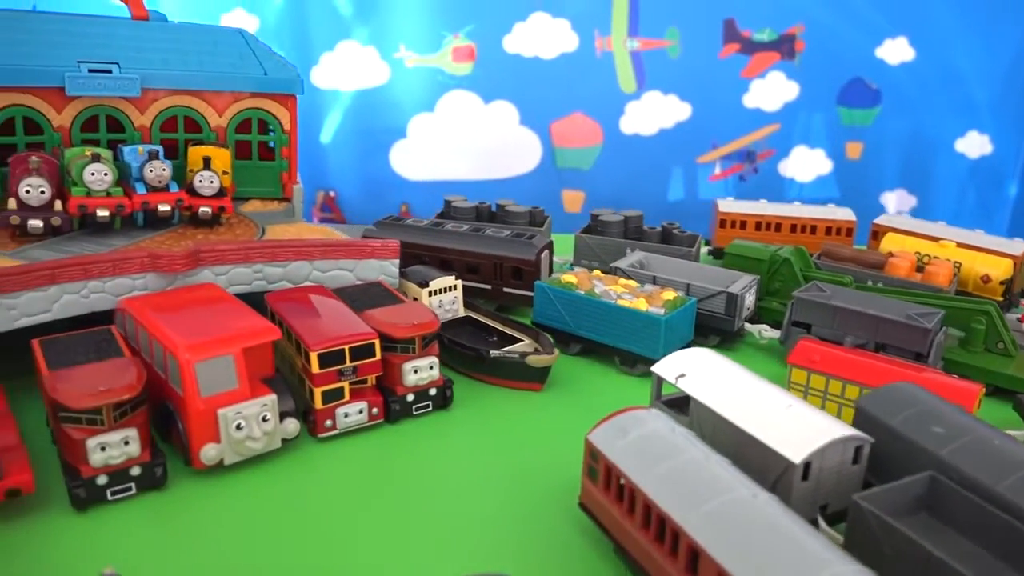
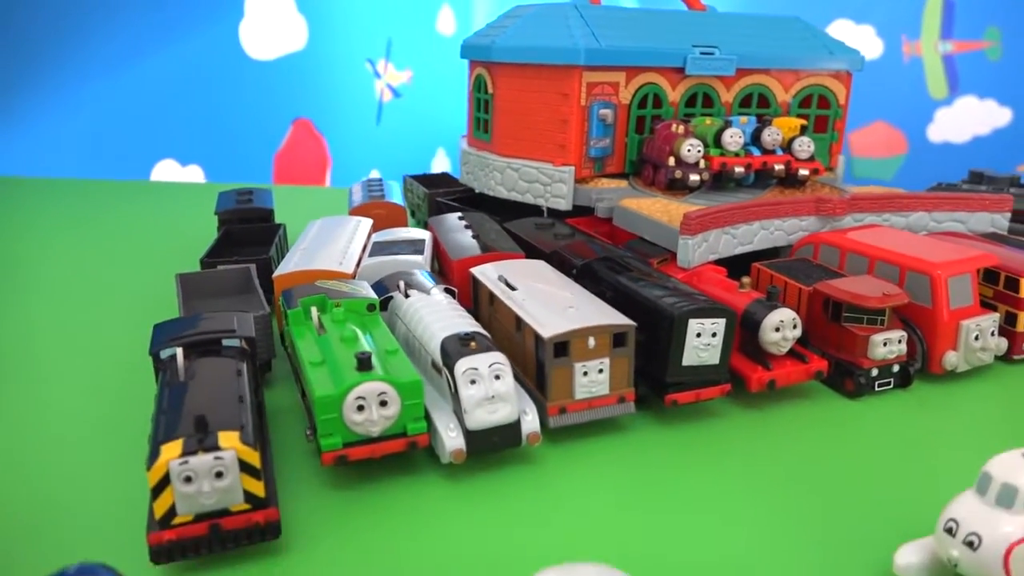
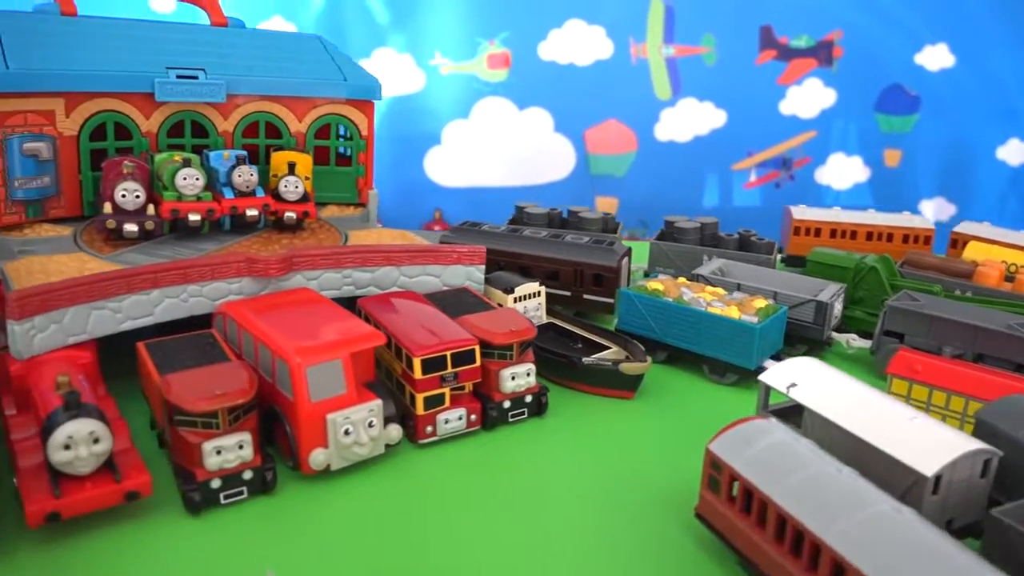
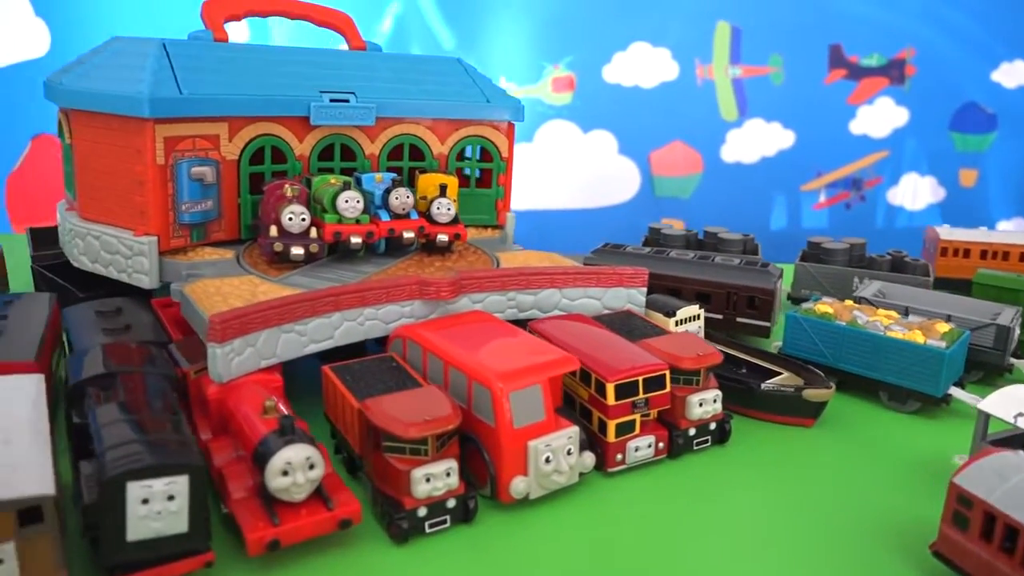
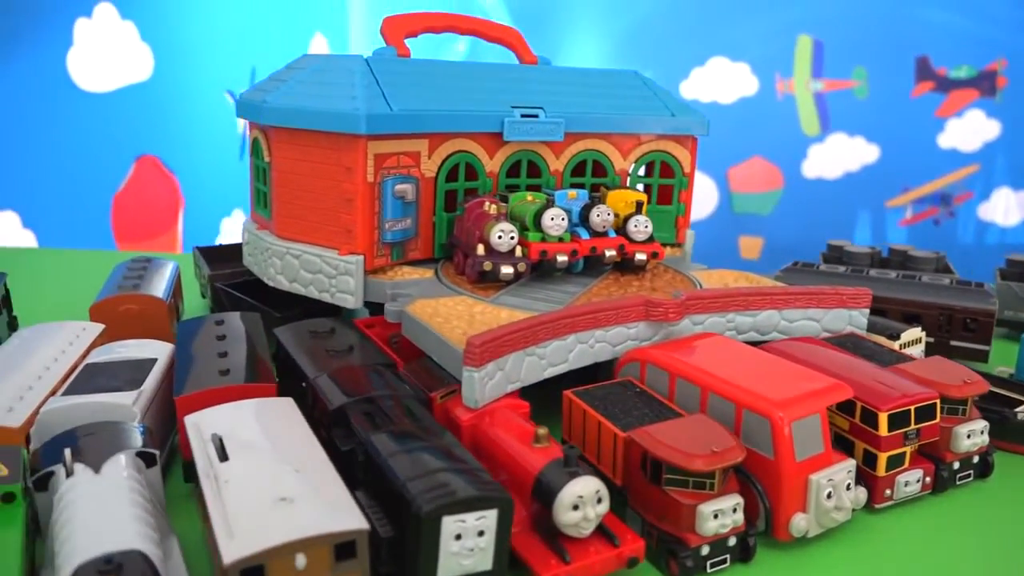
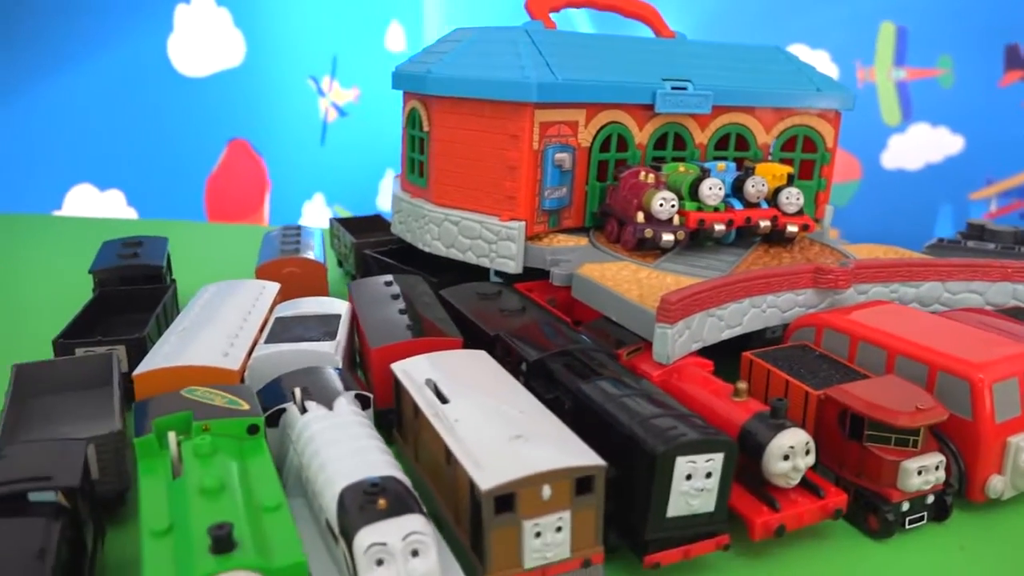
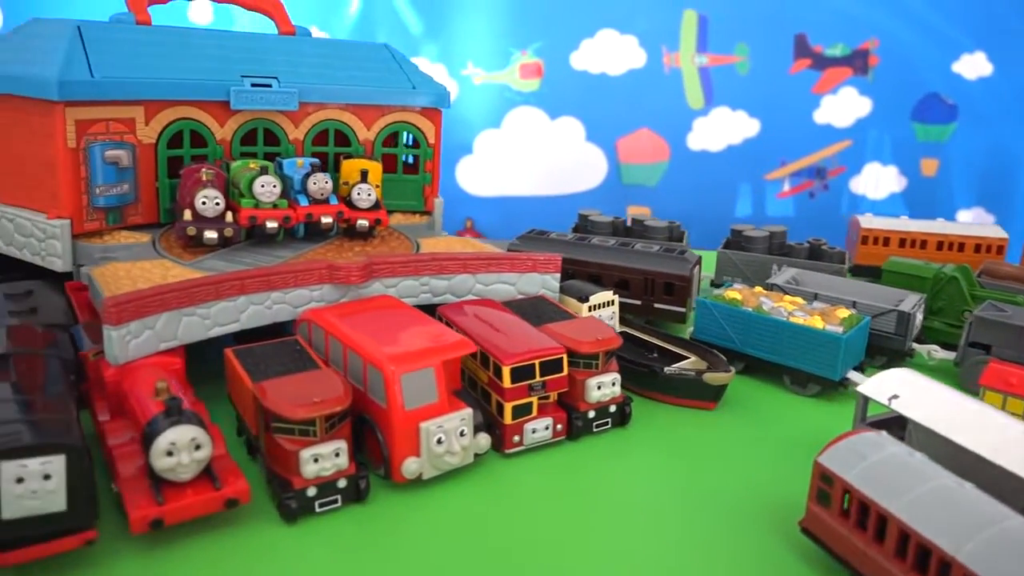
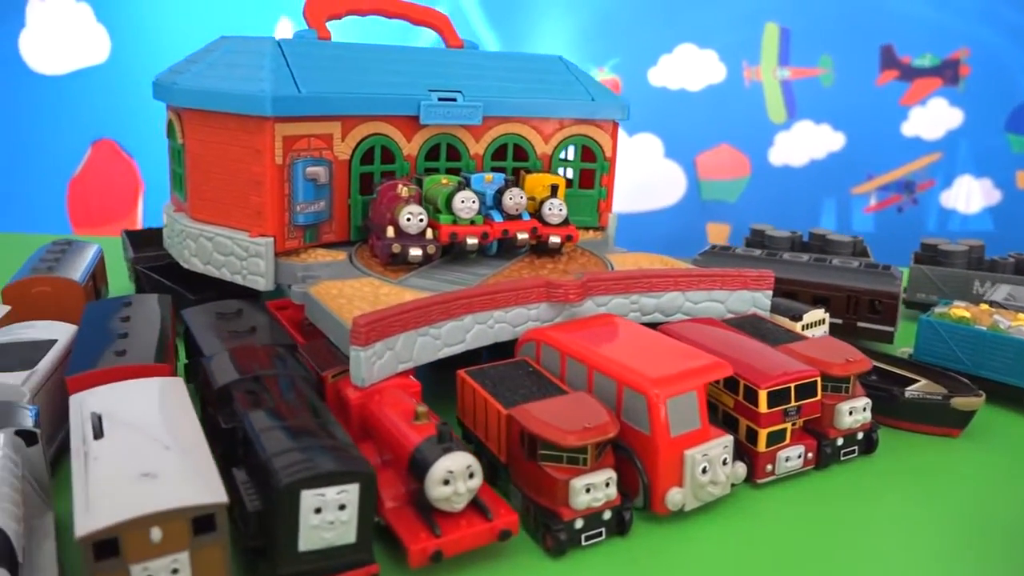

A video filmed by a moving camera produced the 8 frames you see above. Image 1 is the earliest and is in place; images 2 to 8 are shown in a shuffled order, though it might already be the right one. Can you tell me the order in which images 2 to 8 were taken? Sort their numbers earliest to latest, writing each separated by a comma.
3, 7, 4, 8, 5, 6, 2
